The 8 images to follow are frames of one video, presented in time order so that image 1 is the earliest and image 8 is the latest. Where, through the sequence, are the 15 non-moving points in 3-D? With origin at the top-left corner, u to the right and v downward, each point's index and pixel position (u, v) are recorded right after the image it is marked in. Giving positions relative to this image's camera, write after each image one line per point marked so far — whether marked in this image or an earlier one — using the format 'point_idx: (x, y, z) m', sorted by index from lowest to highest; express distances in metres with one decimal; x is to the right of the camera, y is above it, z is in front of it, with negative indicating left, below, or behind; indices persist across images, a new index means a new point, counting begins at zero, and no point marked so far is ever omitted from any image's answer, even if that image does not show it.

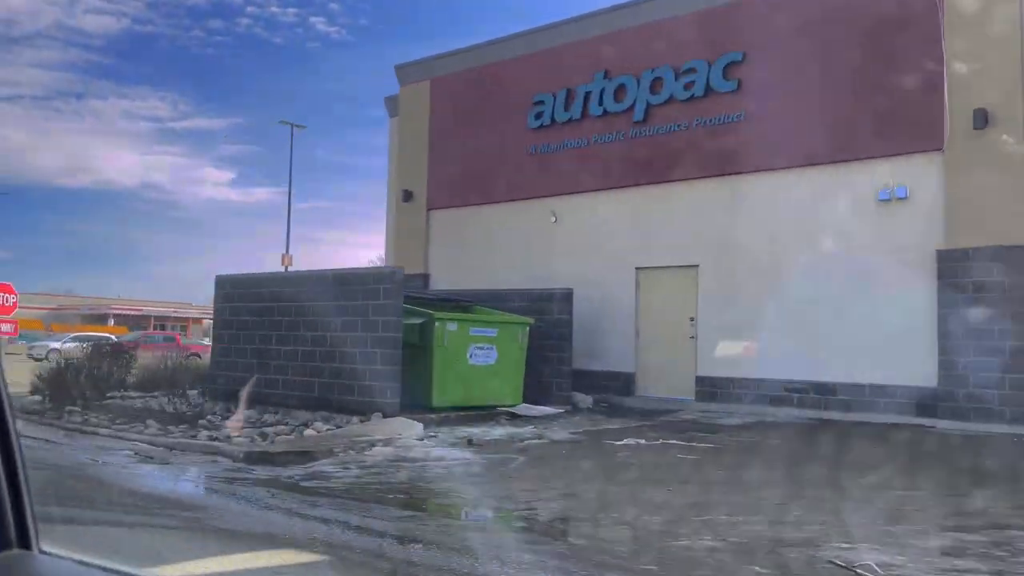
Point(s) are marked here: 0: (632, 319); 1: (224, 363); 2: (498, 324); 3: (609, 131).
0: (+2.6, -0.7, +18.8) m
1: (-5.4, -1.5, +16.6) m
2: (-0.3, -0.7, +16.2) m
3: (+2.1, +3.6, +19.5) m
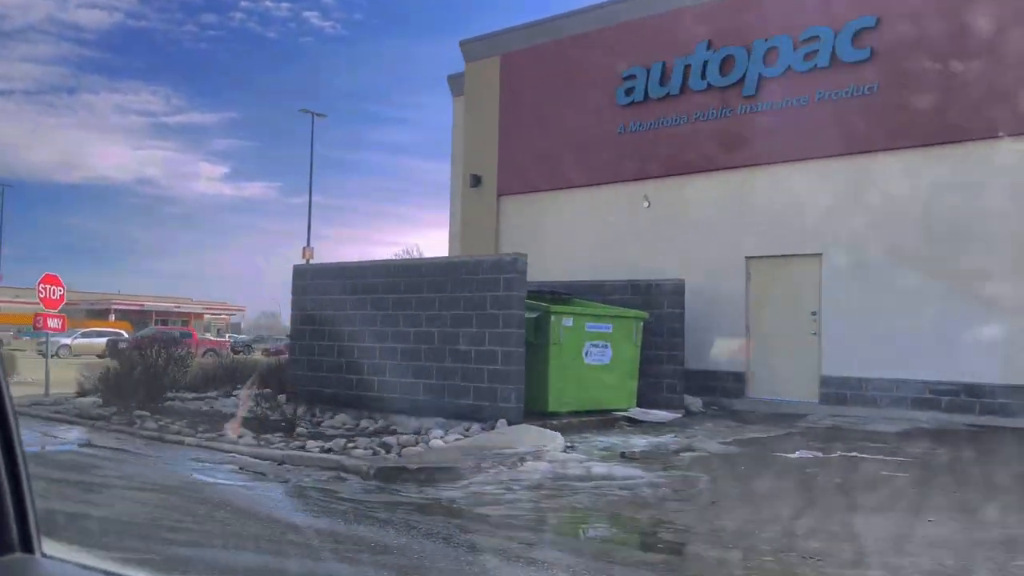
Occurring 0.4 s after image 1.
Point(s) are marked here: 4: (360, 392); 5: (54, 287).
0: (+4.6, -0.5, +17.2) m
1: (-3.5, -1.3, +14.9) m
2: (+1.7, -0.5, +14.5) m
3: (+4.1, +3.7, +17.9) m
4: (-2.5, -1.7, +14.0) m
5: (-9.4, 0.0, +17.9) m
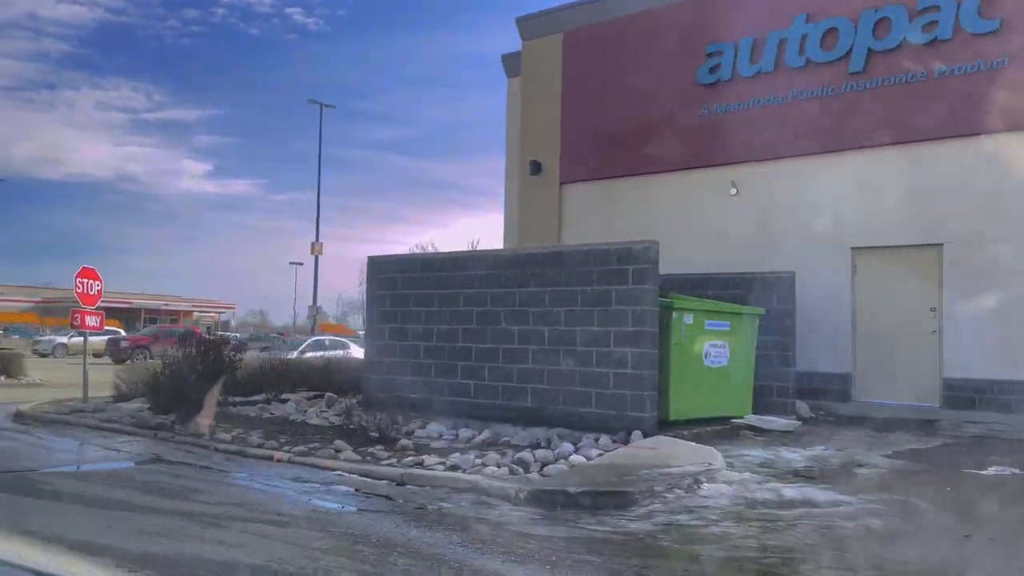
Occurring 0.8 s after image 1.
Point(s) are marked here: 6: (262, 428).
0: (+6.1, -0.4, +15.8) m
1: (-1.9, -1.2, +13.4) m
2: (+3.3, -0.4, +13.1) m
3: (+5.6, +3.9, +16.4) m
4: (-0.8, -1.6, +12.5) m
5: (-7.9, +0.1, +16.2) m
6: (-3.6, -2.1, +12.5) m
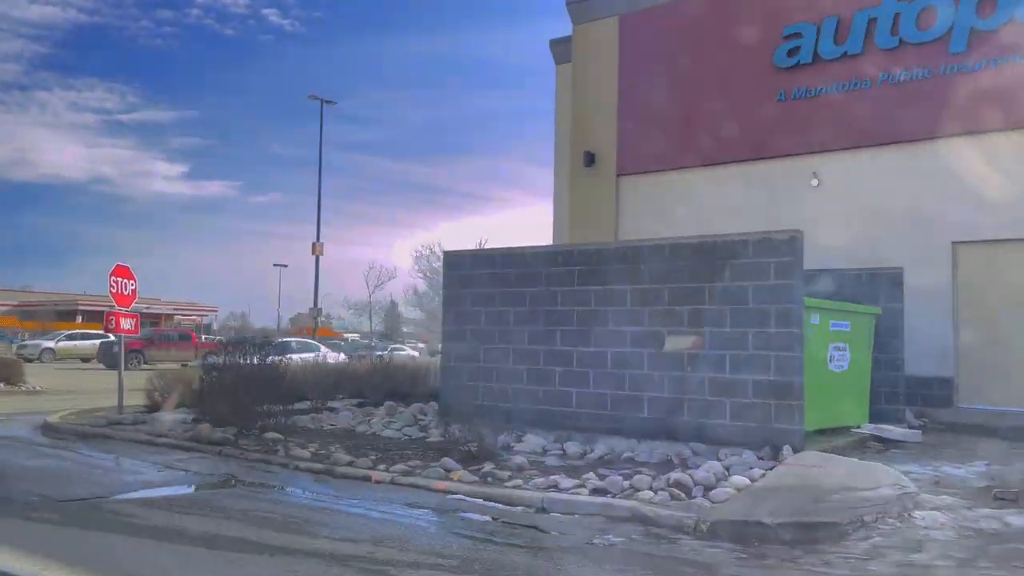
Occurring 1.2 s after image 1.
0: (+7.4, -0.3, +14.6) m
1: (-0.5, -1.2, +12.1) m
2: (+4.6, -0.4, +11.9) m
3: (+6.9, +3.9, +15.3) m
4: (+0.5, -1.6, +11.2) m
5: (-6.6, +0.1, +14.8) m
6: (-2.2, -2.0, +11.2) m
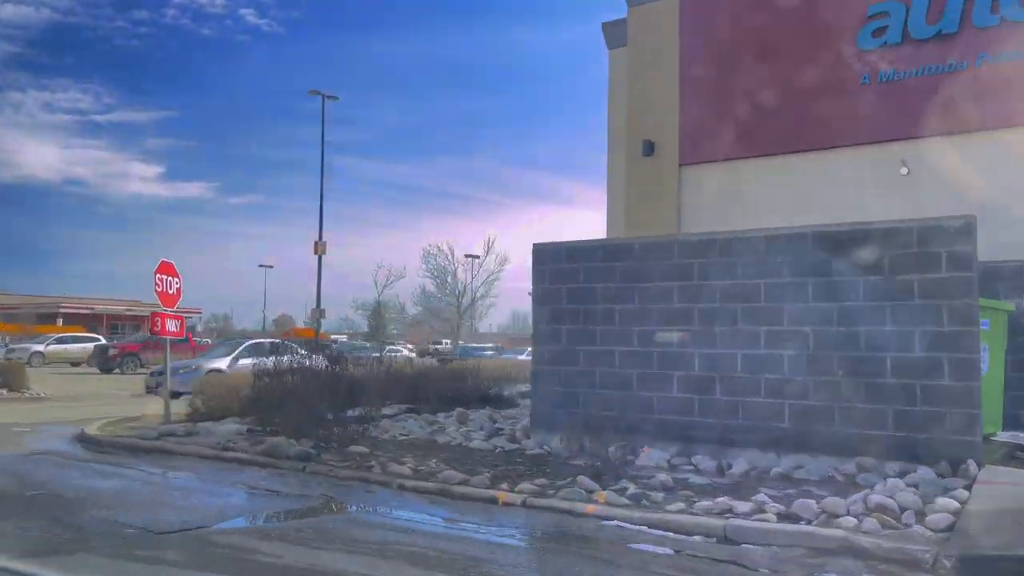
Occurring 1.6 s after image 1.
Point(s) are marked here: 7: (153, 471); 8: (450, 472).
0: (+8.7, -0.3, +13.7) m
1: (+0.8, -1.1, +11.0) m
2: (+5.9, -0.3, +10.8) m
3: (+8.1, +4.0, +14.3) m
4: (+1.8, -1.5, +10.1) m
5: (-5.4, +0.1, +13.6) m
6: (-0.9, -2.0, +10.0) m
7: (-4.2, -2.1, +10.1) m
8: (-0.7, -1.9, +9.2) m
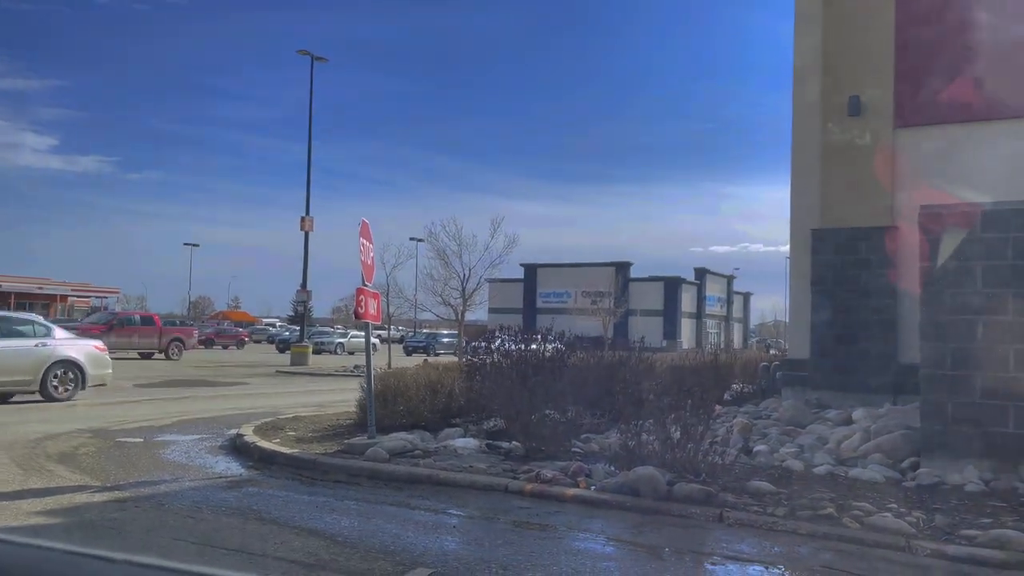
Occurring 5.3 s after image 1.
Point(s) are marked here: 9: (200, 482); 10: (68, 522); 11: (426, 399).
0: (+12.3, -0.2, +11.6) m
1: (+4.6, -0.9, +8.2) m
2: (+9.8, -0.2, +8.5) m
3: (+11.8, +4.1, +12.1) m
4: (+5.7, -1.3, +7.5) m
5: (-1.7, +0.5, +10.3) m
6: (+3.0, -1.8, +7.1) m
7: (-0.2, -1.8, +6.9) m
8: (+3.3, -1.7, +6.3) m
9: (-3.0, -1.9, +8.4) m
10: (-3.3, -1.7, +6.4) m
11: (-1.2, -1.5, +11.8) m
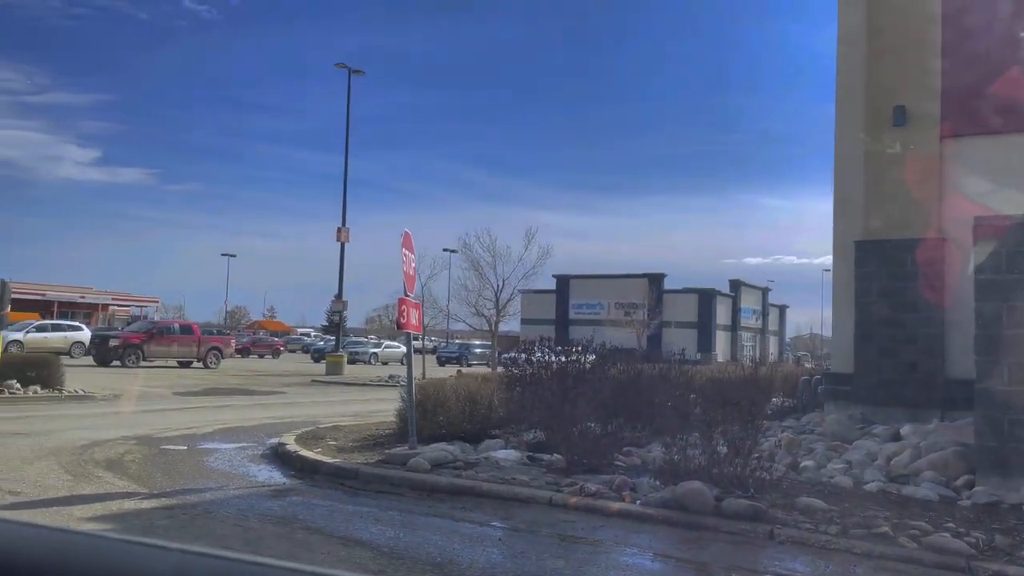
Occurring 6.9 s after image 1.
0: (+12.8, -0.4, +11.0) m
1: (+5.0, -1.0, +8.0) m
2: (+10.2, -0.3, +8.1) m
3: (+12.3, +3.9, +11.7) m
4: (+6.1, -1.4, +7.2) m
5: (-1.2, +0.4, +10.3) m
6: (+3.4, -1.9, +6.9) m
7: (+0.1, -1.9, +6.8) m
8: (+3.7, -1.8, +6.1) m
9: (-2.6, -2.0, +8.4) m
10: (-3.0, -1.8, +6.5) m
11: (-0.6, -1.7, +11.8) m
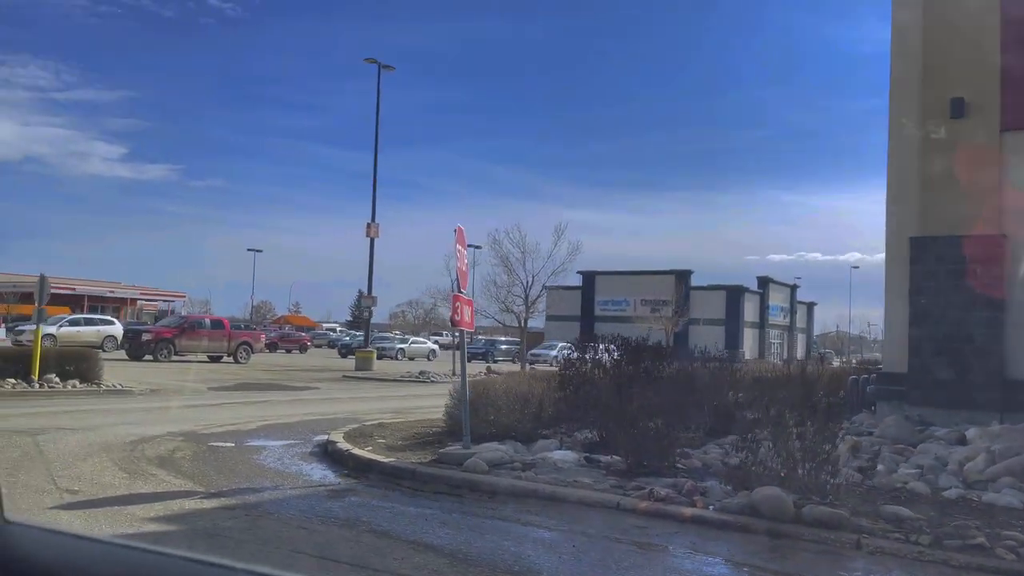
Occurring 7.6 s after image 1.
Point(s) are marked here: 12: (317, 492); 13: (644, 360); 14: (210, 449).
0: (+13.5, -0.4, +10.5) m
1: (+5.6, -1.0, +7.6) m
2: (+10.8, -0.3, +7.6) m
3: (+13.0, +3.9, +11.1) m
4: (+6.7, -1.4, +6.8) m
5: (-0.5, +0.4, +10.1) m
6: (+4.0, -1.8, +6.6) m
7: (+0.7, -1.9, +6.6) m
8: (+4.2, -1.8, +5.8) m
9: (-2.0, -1.9, +8.3) m
10: (-2.4, -1.8, +6.3) m
11: (+0.1, -1.6, +11.5) m
12: (-1.9, -1.9, +8.2) m
13: (+1.7, -0.9, +11.1) m
14: (-3.8, -2.0, +10.8) m
